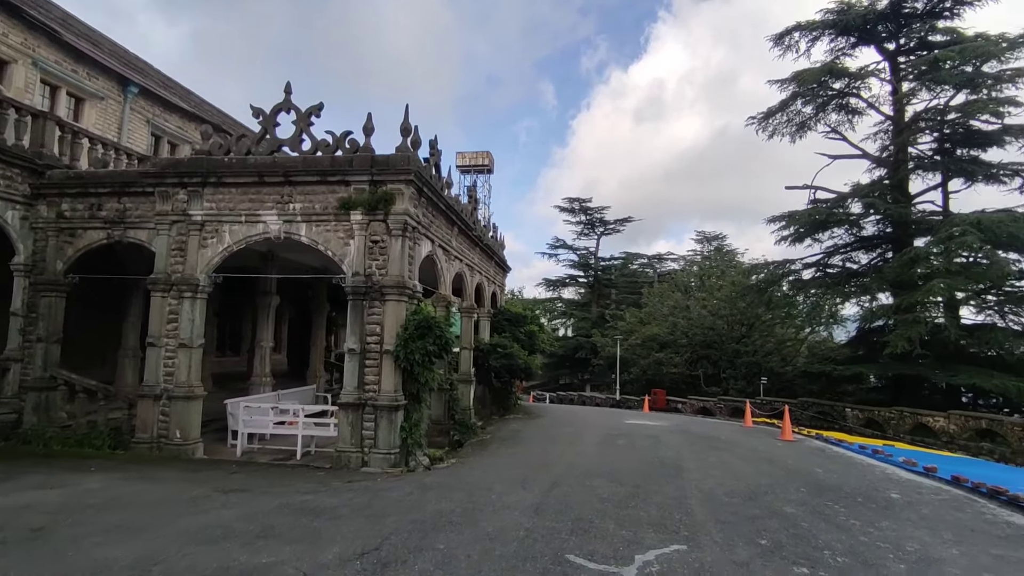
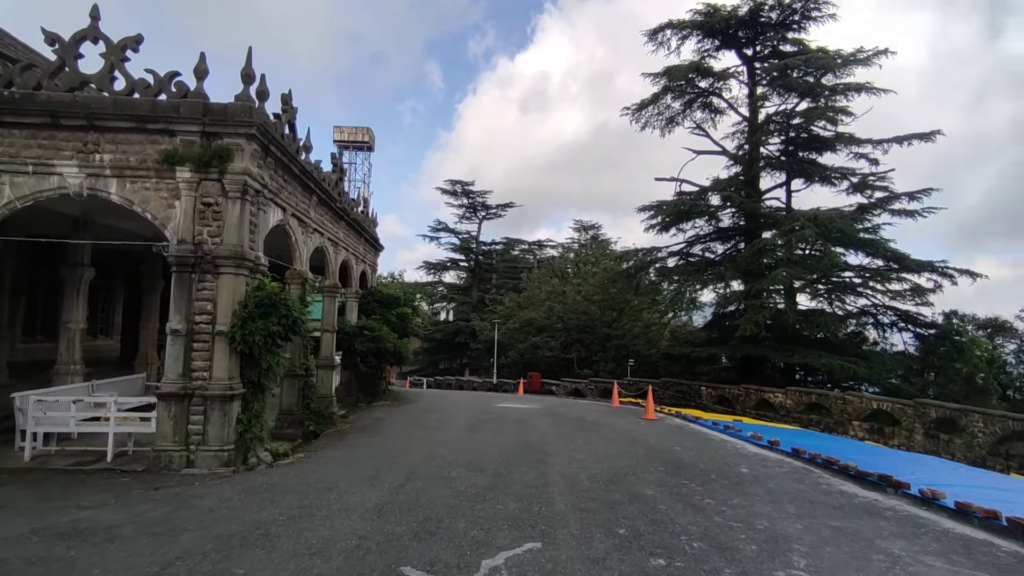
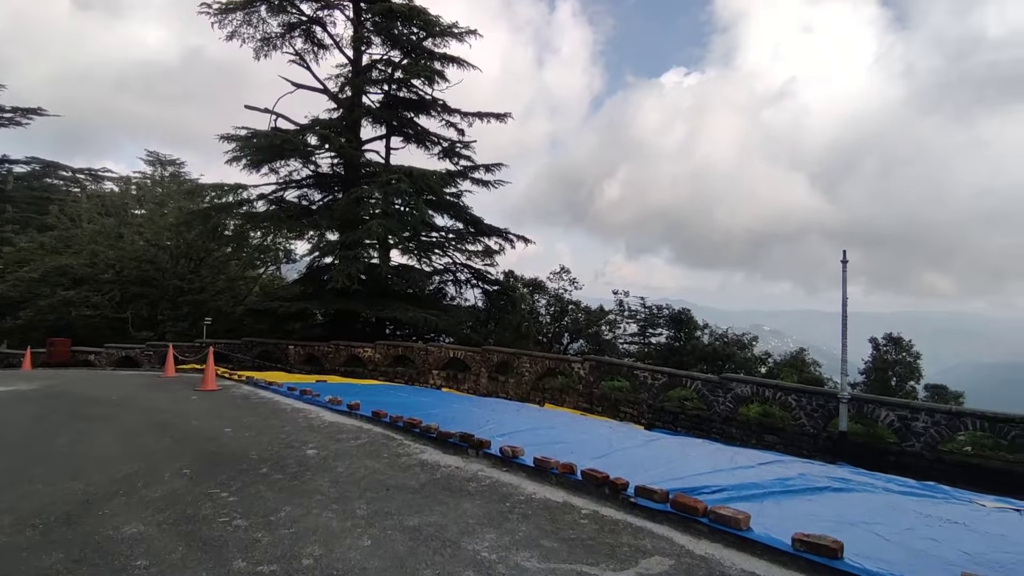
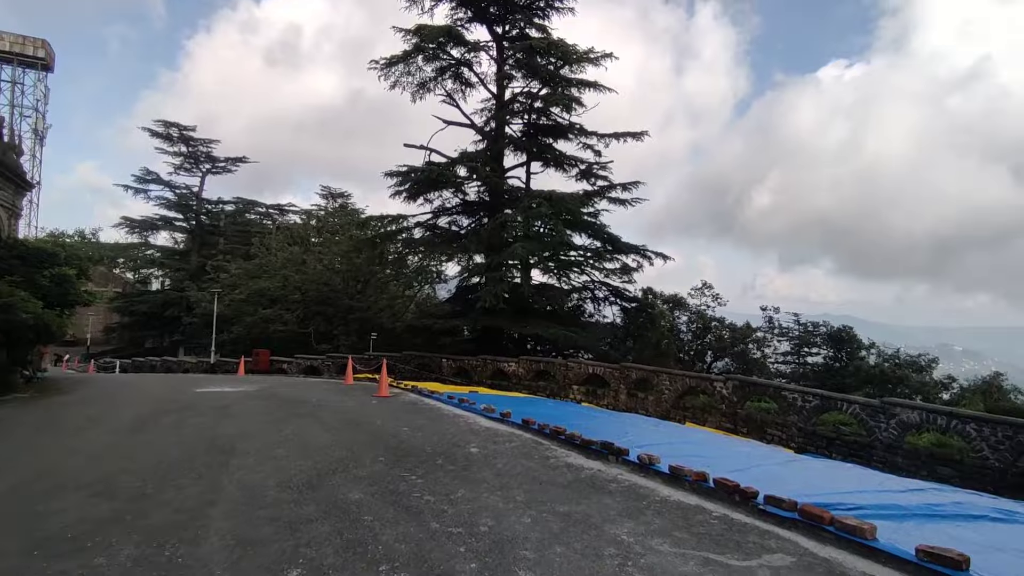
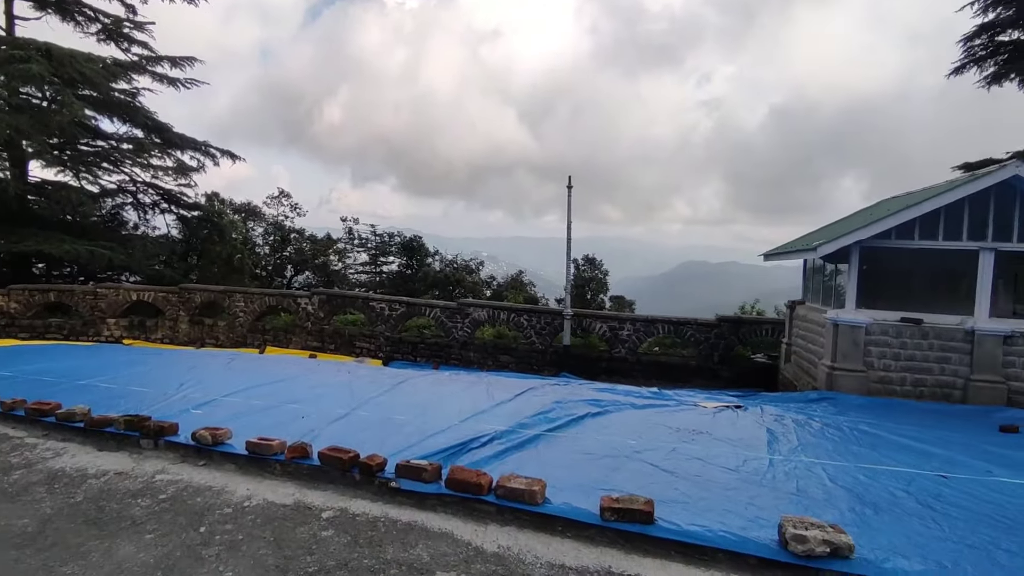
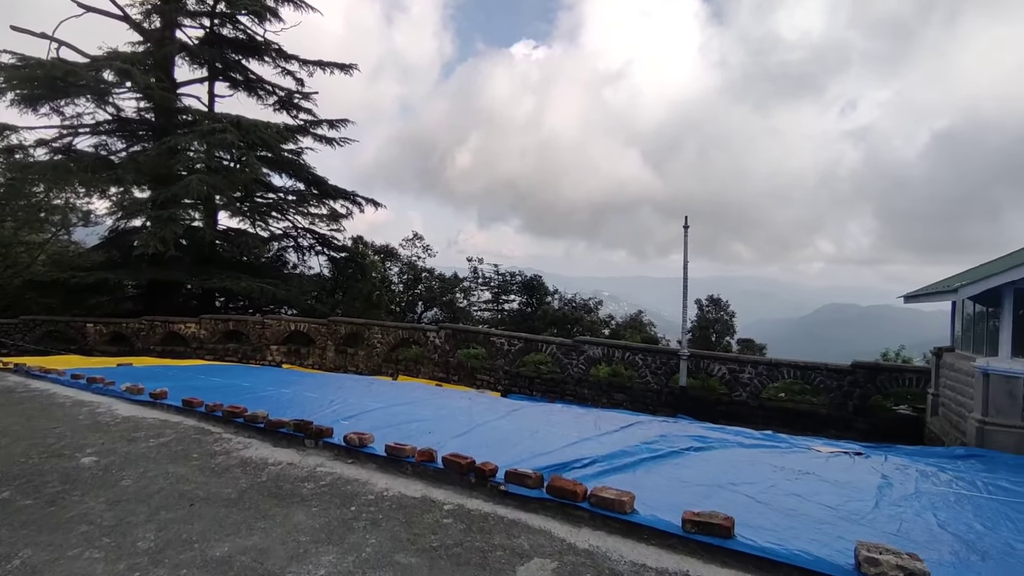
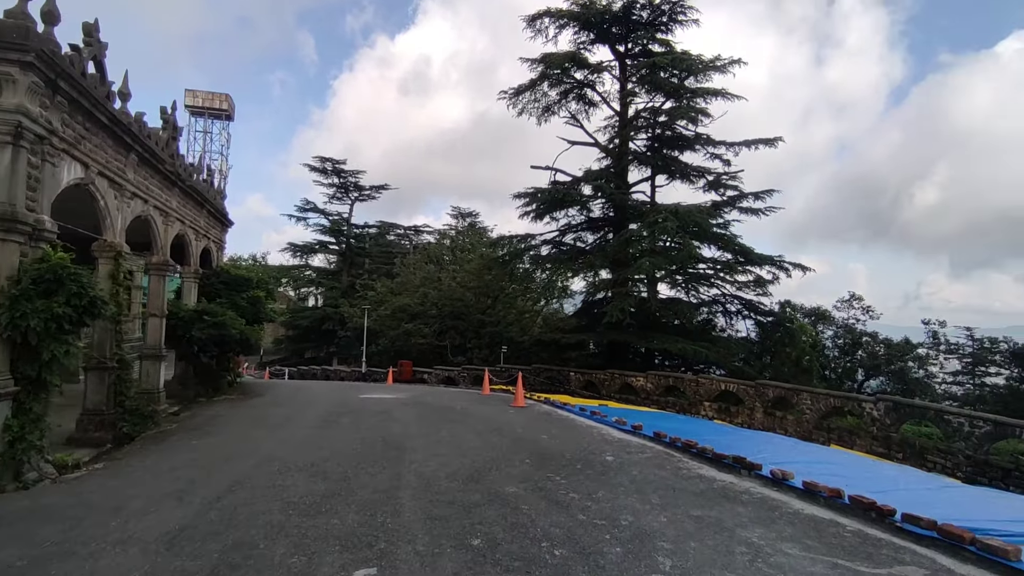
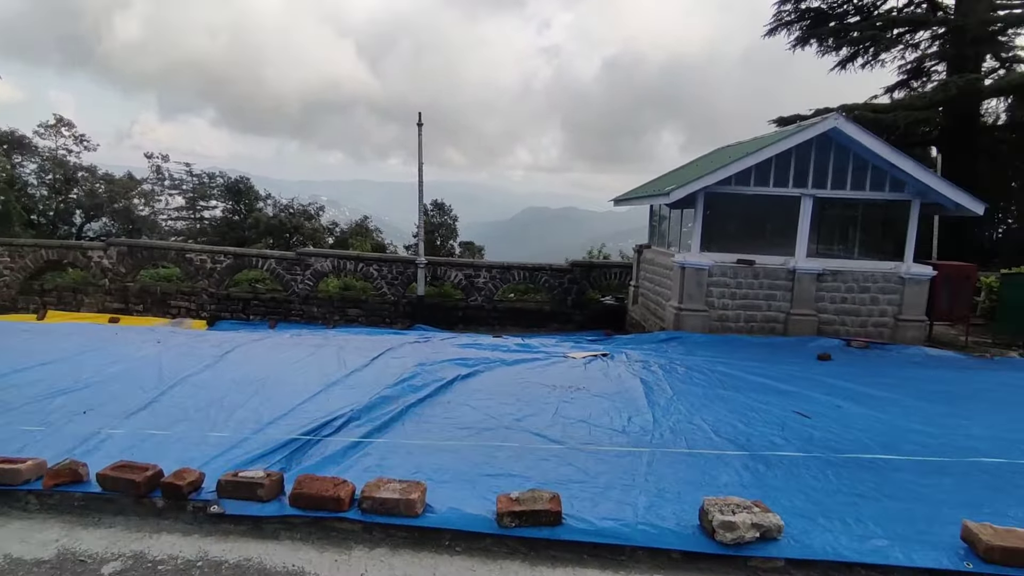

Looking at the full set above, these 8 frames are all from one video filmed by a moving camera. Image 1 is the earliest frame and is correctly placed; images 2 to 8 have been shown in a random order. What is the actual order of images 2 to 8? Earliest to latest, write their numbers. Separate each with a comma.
2, 7, 4, 3, 6, 5, 8
